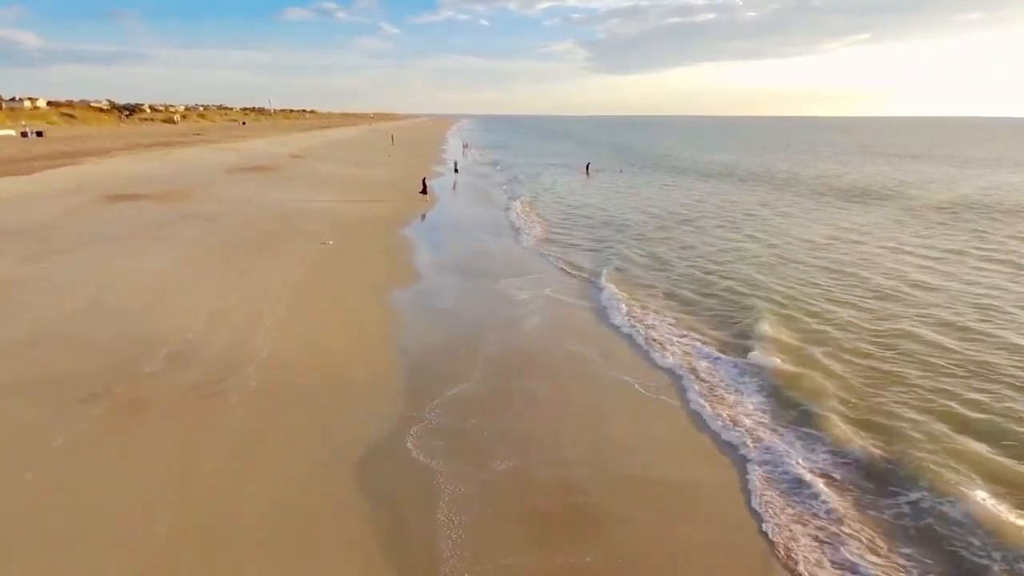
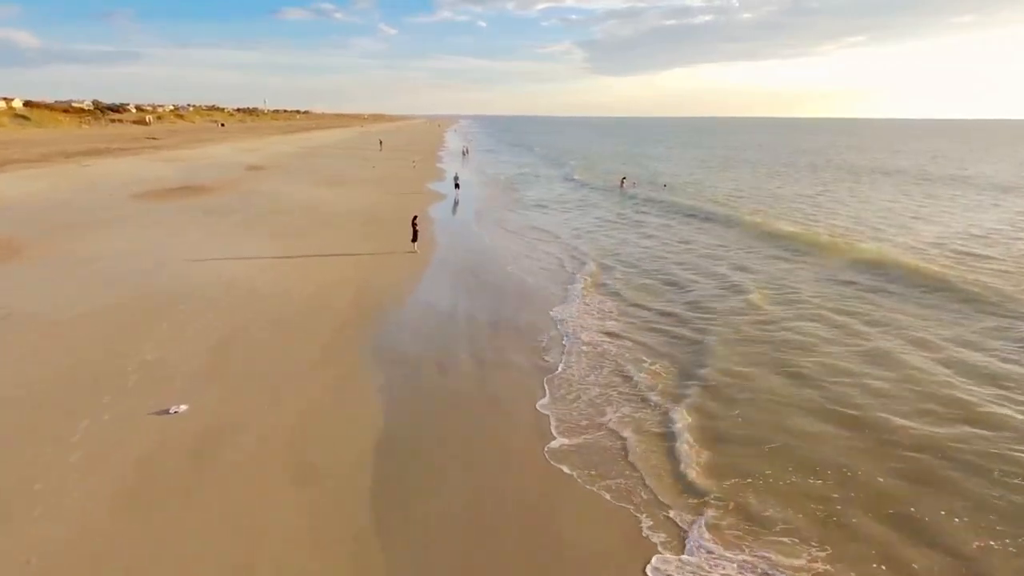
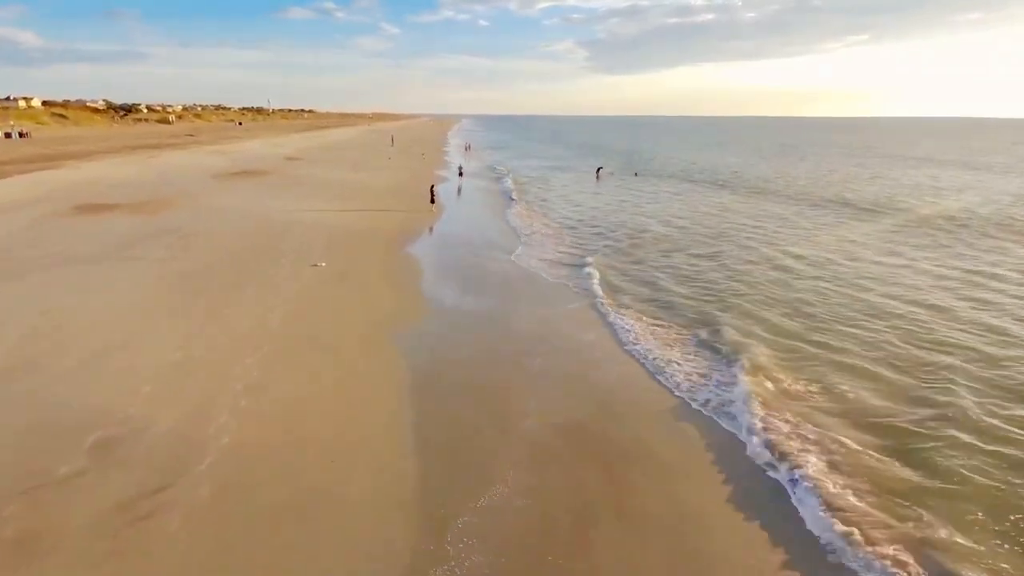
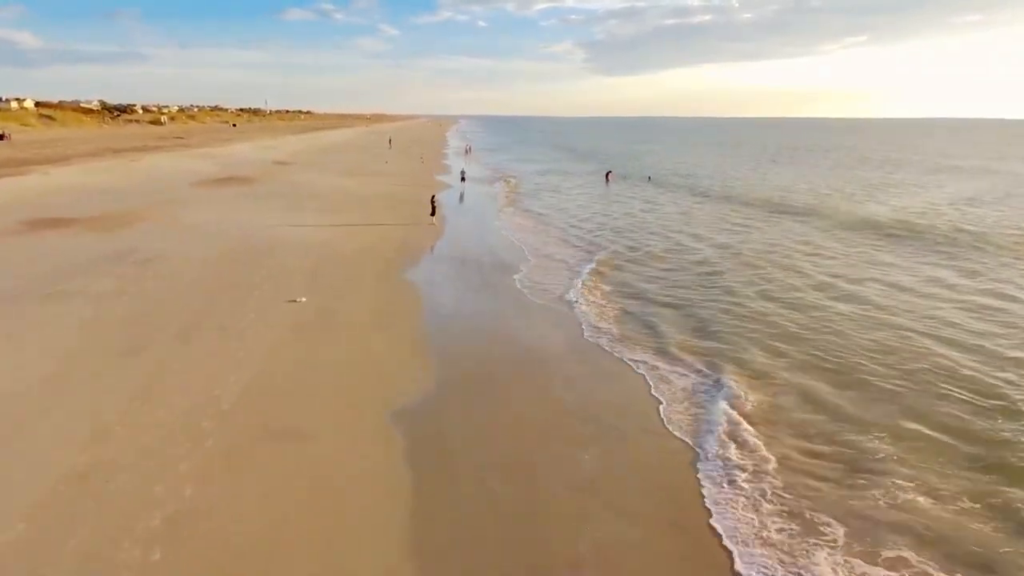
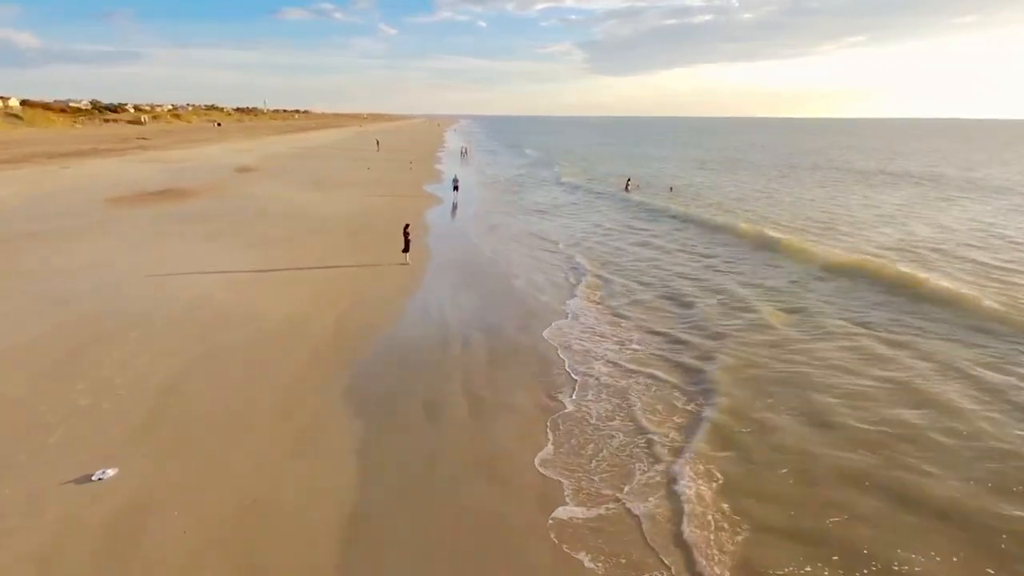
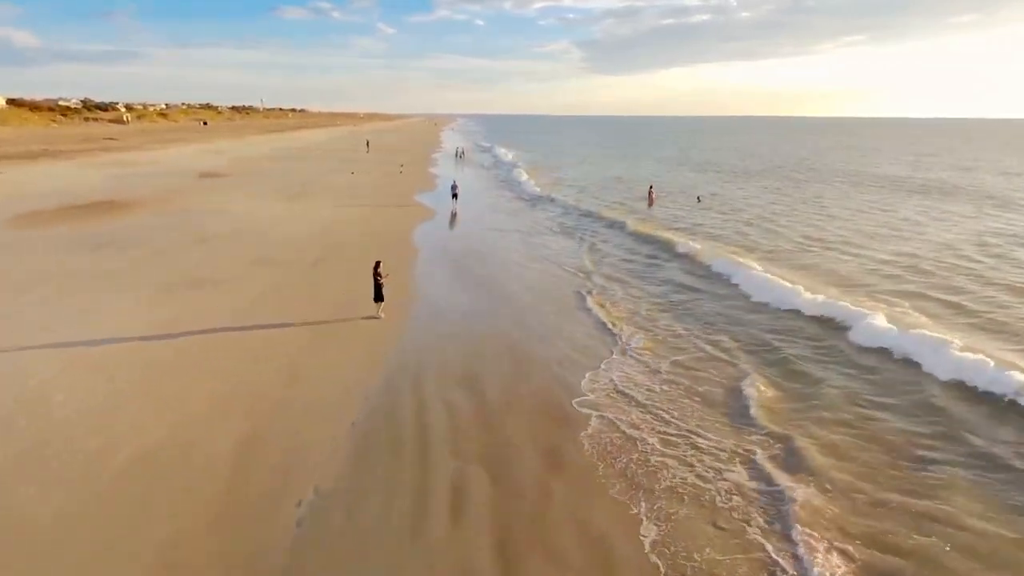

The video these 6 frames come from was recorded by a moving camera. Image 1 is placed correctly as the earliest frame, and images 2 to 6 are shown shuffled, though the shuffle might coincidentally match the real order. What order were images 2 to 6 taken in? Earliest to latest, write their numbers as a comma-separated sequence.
3, 4, 2, 5, 6
